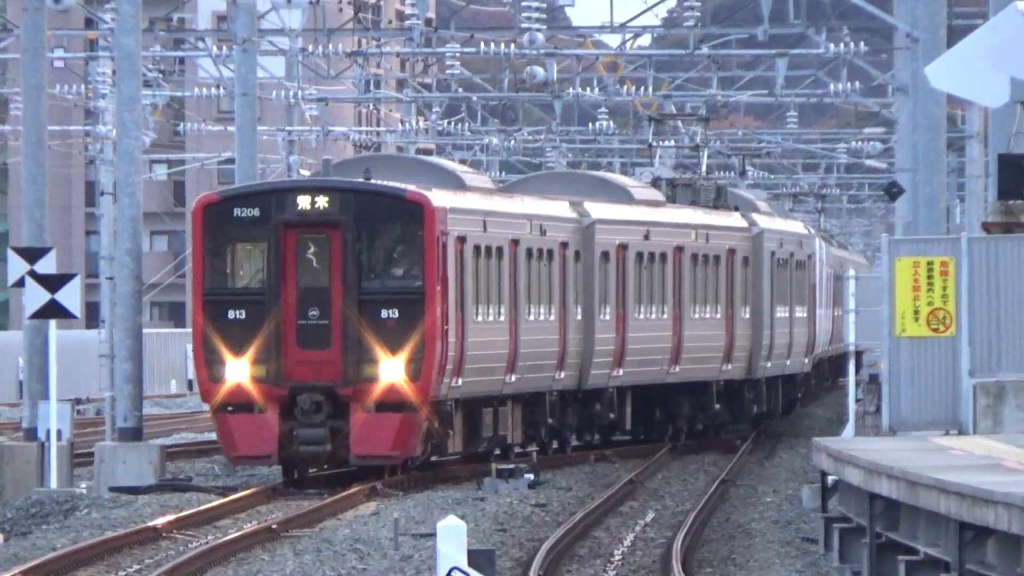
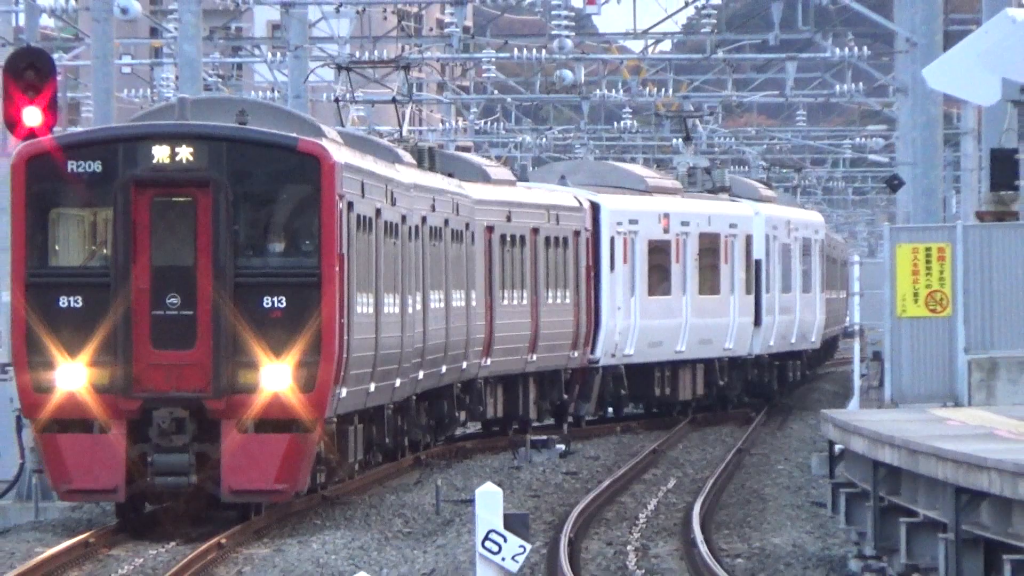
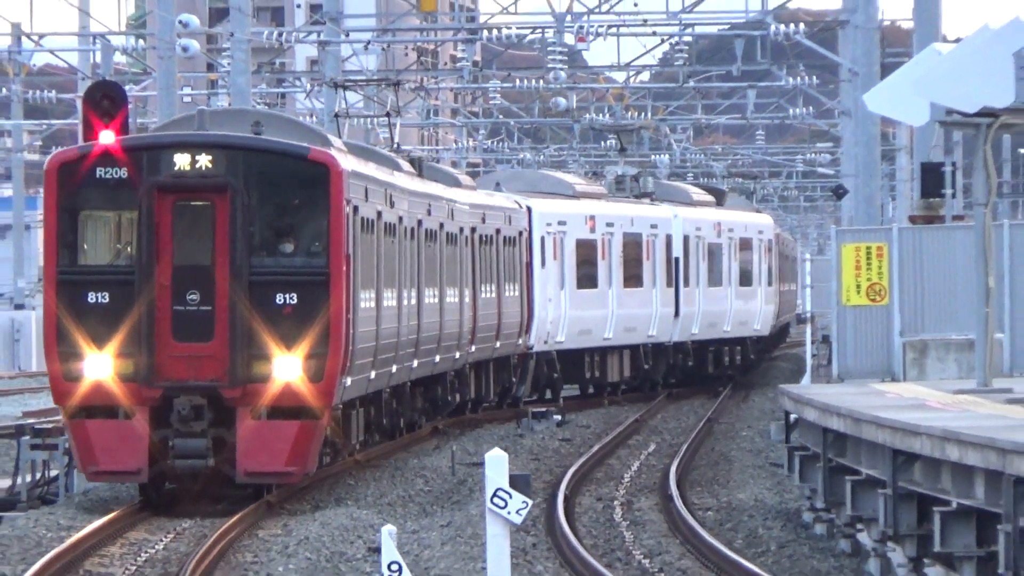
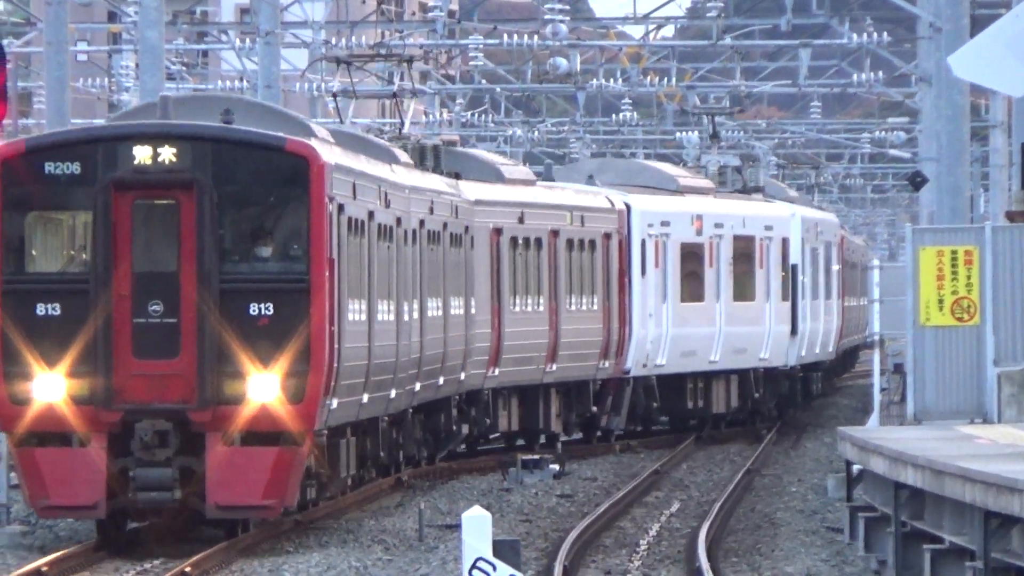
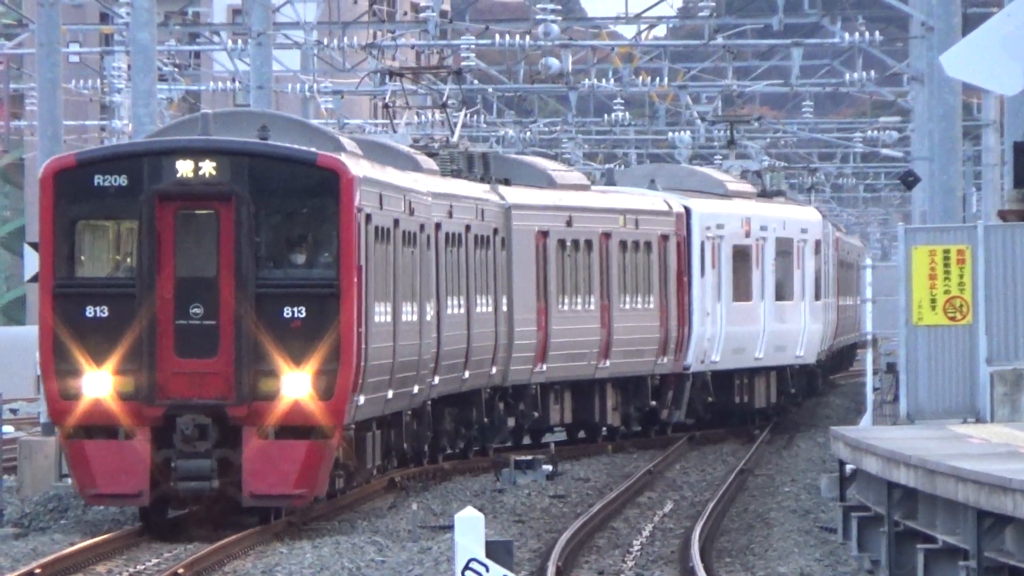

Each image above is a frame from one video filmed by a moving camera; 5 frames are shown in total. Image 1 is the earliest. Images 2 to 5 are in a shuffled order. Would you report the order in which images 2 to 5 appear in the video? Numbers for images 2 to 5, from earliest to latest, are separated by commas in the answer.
5, 4, 2, 3
